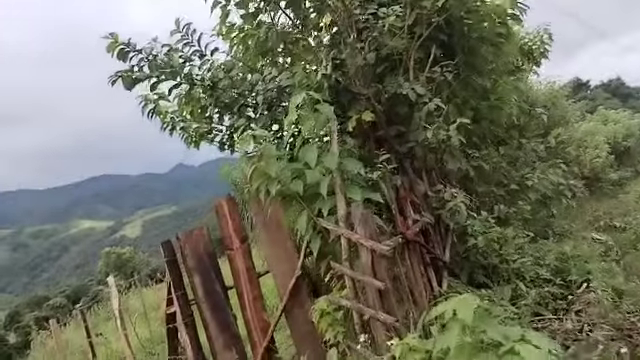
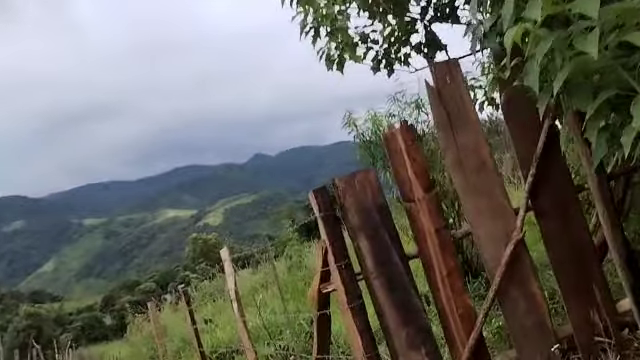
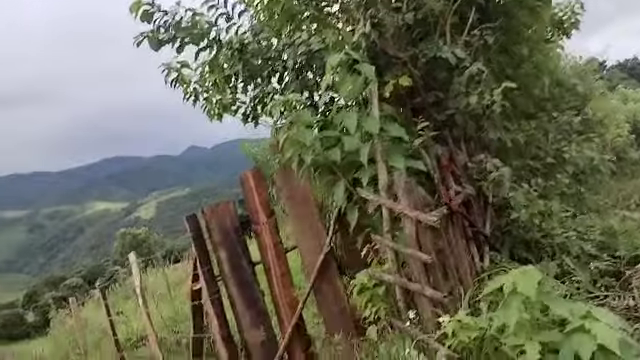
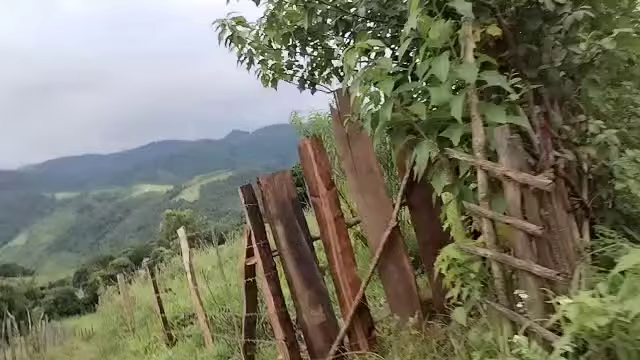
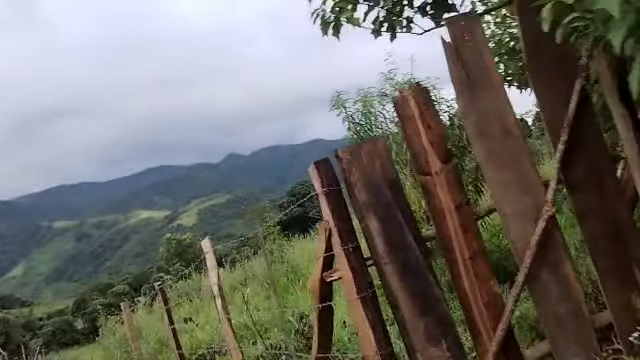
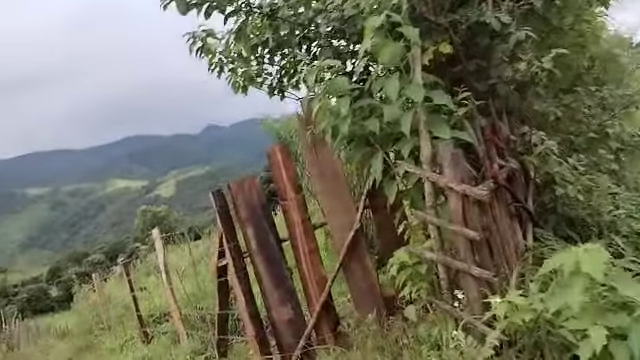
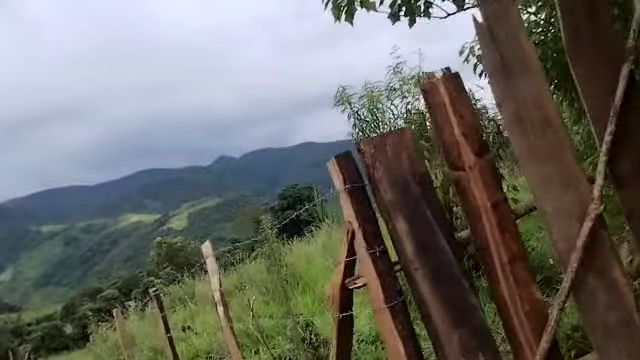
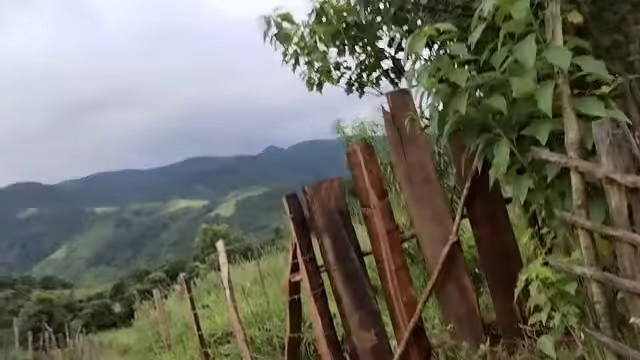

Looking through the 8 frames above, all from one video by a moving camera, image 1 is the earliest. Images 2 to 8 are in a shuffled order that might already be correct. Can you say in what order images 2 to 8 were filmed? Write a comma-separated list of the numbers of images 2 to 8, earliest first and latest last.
3, 6, 4, 8, 2, 5, 7
